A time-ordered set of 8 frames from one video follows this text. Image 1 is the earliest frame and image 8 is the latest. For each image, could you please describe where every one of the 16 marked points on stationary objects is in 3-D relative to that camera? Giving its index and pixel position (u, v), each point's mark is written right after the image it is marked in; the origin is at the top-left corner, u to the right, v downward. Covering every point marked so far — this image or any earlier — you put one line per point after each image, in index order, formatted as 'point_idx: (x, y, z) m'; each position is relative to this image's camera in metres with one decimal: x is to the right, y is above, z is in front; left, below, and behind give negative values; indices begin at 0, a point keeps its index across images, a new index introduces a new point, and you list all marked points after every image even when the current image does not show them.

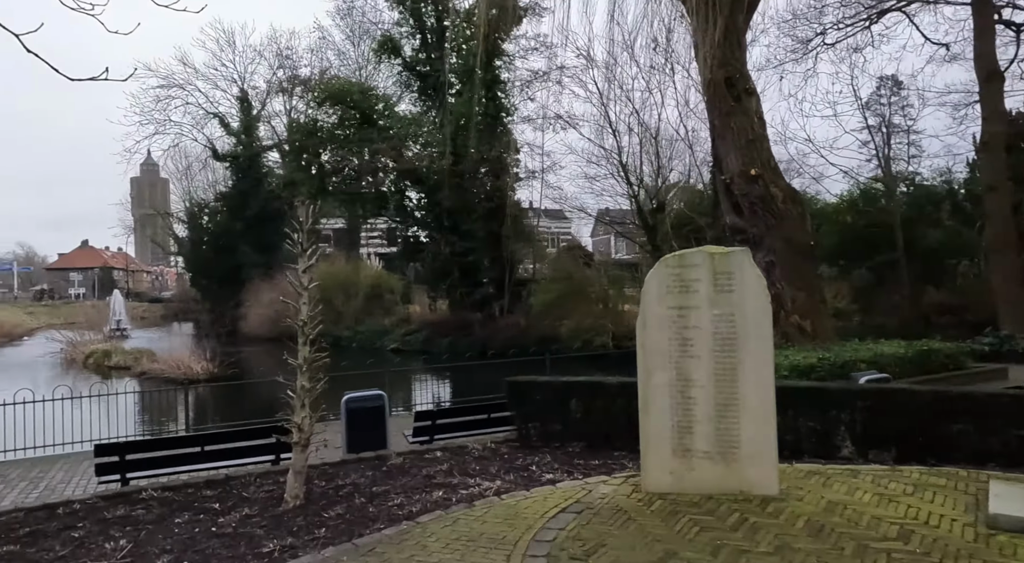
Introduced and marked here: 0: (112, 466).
0: (-3.1, -1.4, +5.9) m
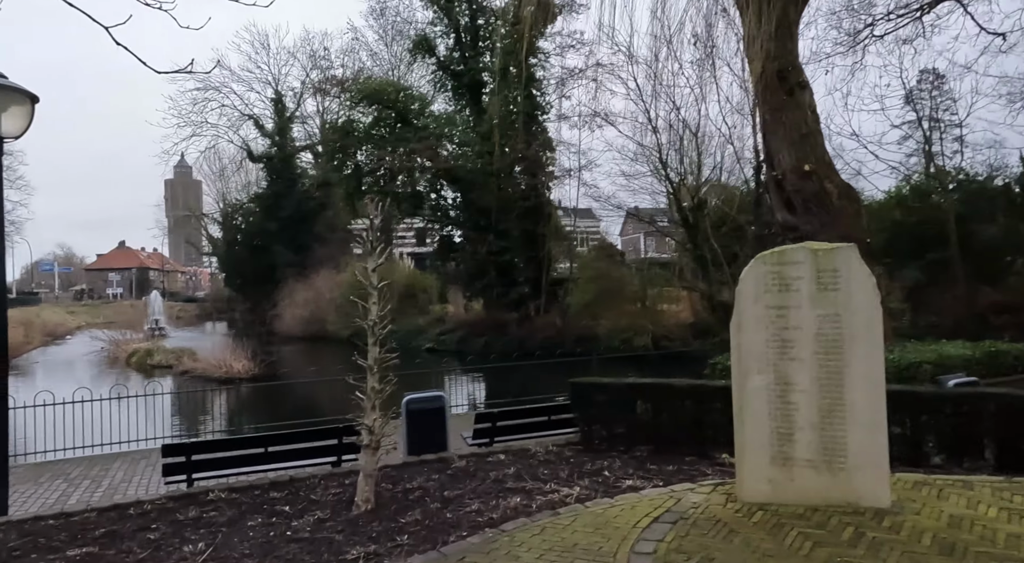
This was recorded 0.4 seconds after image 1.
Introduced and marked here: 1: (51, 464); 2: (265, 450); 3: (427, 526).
0: (-2.6, -1.4, +5.9) m
1: (-5.1, -2.0, +8.3) m
2: (-2.0, -1.4, +6.1) m
3: (-0.5, -1.4, +4.2) m
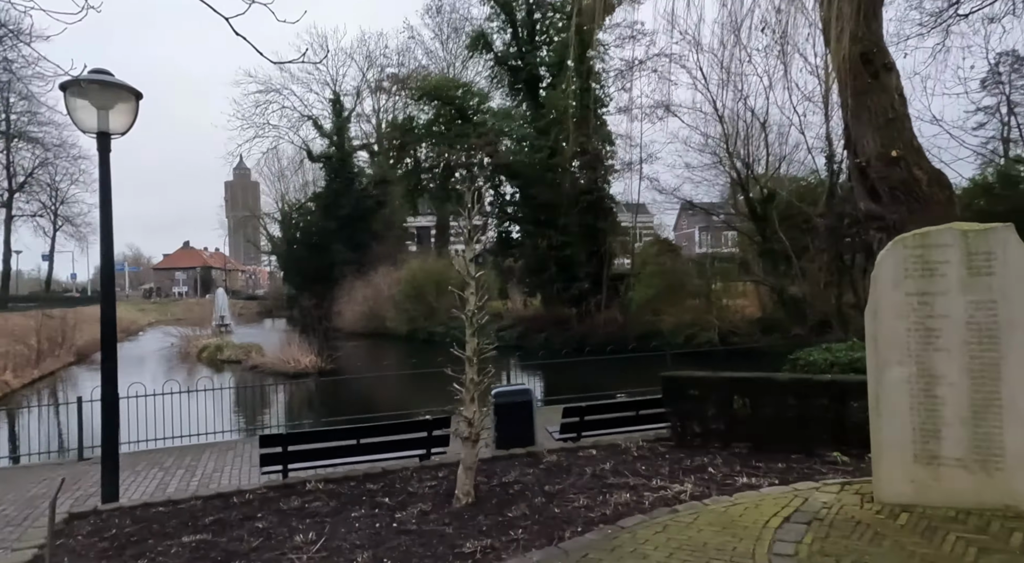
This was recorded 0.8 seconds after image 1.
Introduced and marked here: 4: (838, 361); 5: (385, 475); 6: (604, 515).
0: (-1.9, -1.4, +6.0) m
1: (-4.2, -2.0, +8.6) m
2: (-1.3, -1.3, +6.2) m
3: (+0.2, -1.3, +4.2) m
4: (+3.9, -1.0, +9.1) m
5: (-1.0, -1.5, +5.8) m
6: (+0.5, -1.3, +4.2) m
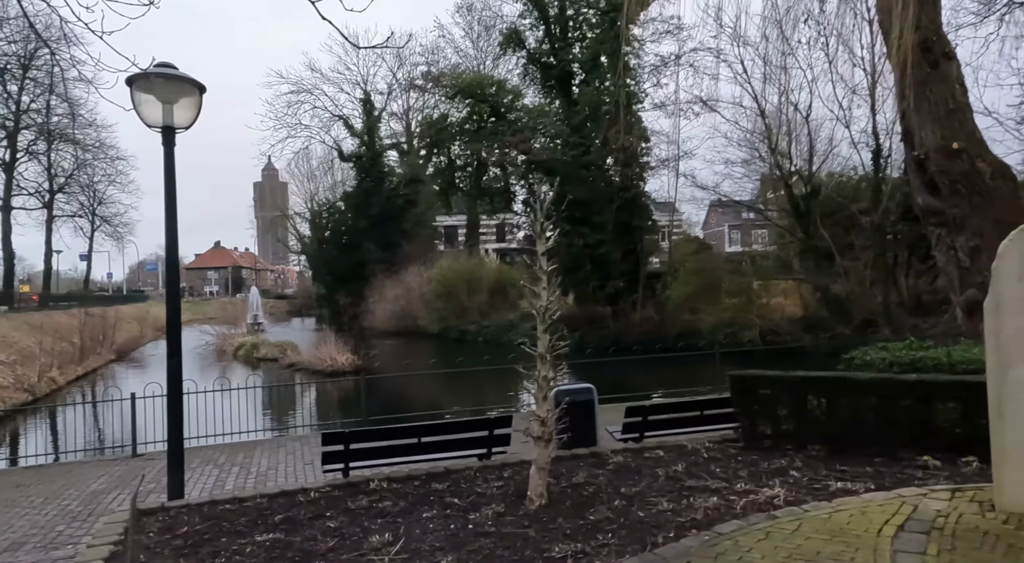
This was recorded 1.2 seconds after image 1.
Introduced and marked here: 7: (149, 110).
0: (-1.4, -1.4, +5.9) m
1: (-3.6, -1.9, +8.6) m
2: (-0.8, -1.3, +6.1) m
3: (+0.6, -1.3, +4.0) m
4: (+4.5, -0.9, +8.8) m
5: (-0.5, -1.5, +5.7) m
6: (+1.0, -1.3, +4.1) m
7: (-2.7, +1.3, +5.6) m
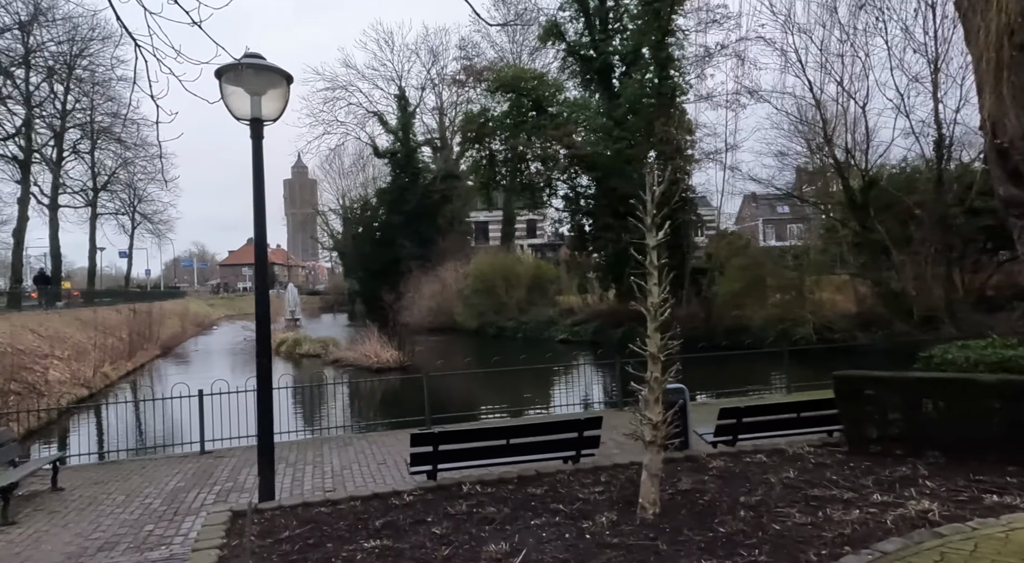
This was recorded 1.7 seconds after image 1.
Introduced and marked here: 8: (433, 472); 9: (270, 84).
0: (-0.7, -1.3, +5.8) m
1: (-2.8, -1.9, +8.5) m
2: (-0.1, -1.2, +5.9) m
3: (+1.2, -1.3, +3.8) m
4: (+5.3, -0.9, +8.4) m
5: (+0.2, -1.4, +5.5) m
6: (+1.6, -1.3, +3.8) m
7: (-2.0, +1.3, +5.4) m
8: (-0.6, -1.5, +5.9) m
9: (-1.8, +1.4, +5.5) m
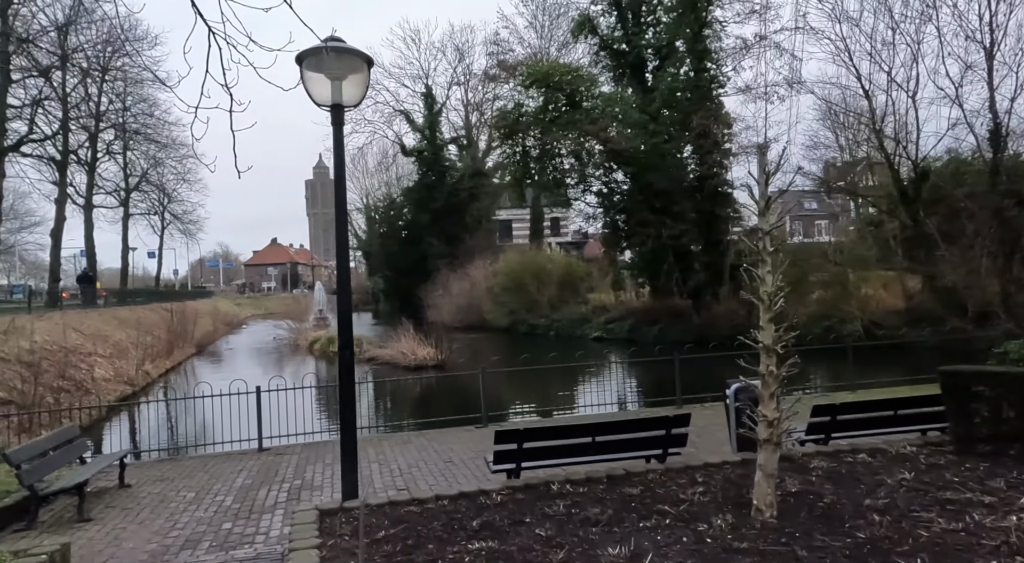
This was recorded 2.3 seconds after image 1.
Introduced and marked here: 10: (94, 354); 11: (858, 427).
0: (0.0, -1.3, +5.6) m
1: (-2.1, -1.8, +8.3) m
2: (+0.6, -1.2, +5.7) m
3: (+1.8, -1.2, +3.5) m
4: (+6.0, -0.8, +8.0) m
5: (+0.9, -1.4, +5.3) m
6: (+2.2, -1.2, +3.5) m
7: (-1.3, +1.3, +5.3) m
8: (0.0, -1.4, +5.7) m
9: (-1.1, +1.5, +5.3) m
10: (-10.3, -1.8, +18.7) m
11: (+2.8, -1.2, +6.3) m
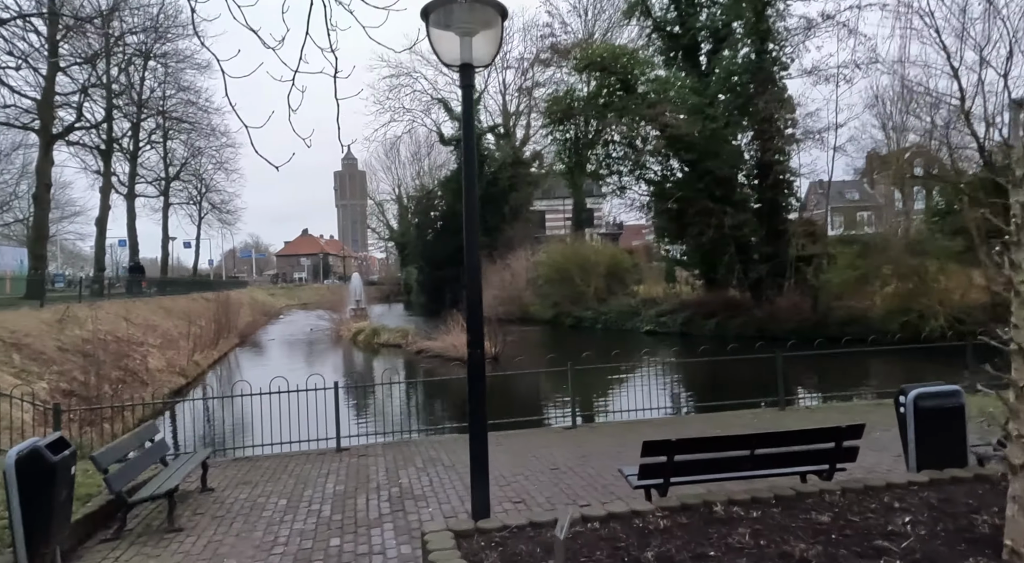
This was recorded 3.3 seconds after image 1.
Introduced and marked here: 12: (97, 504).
0: (+0.9, -1.2, +4.8) m
1: (-1.0, -1.7, +7.7) m
2: (+1.6, -1.1, +4.9) m
3: (+2.7, -1.2, +2.7) m
4: (+7.1, -0.7, +7.1) m
5: (+1.8, -1.3, +4.5) m
6: (+3.1, -1.2, +2.7) m
7: (-0.4, +1.4, +4.5) m
8: (+1.0, -1.4, +4.9) m
9: (-0.2, +1.6, +4.6) m
10: (-8.9, -1.5, +18.3) m
11: (+3.8, -1.1, +5.5) m
12: (-3.3, -1.8, +6.0) m
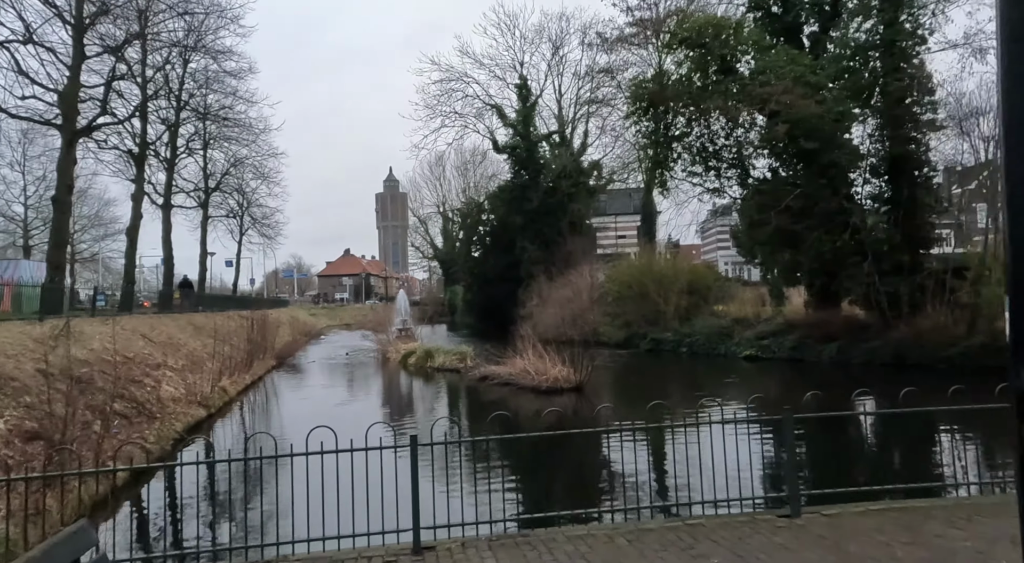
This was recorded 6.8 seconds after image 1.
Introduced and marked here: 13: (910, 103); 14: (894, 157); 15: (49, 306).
0: (+2.1, -1.0, +1.2) m
1: (+0.3, -1.6, +4.1) m
2: (+2.7, -0.9, +1.2) m
3: (+3.8, -0.9, -1.0) m
4: (+8.4, -0.6, +3.1) m
5: (+3.0, -1.1, +0.8) m
6: (+4.1, -0.9, -1.1) m
7: (+0.8, +1.6, +1.0) m
8: (+2.2, -1.2, +1.3) m
9: (+1.0, +1.8, +1.1) m
10: (-7.0, -1.7, +15.1) m
11: (+5.0, -1.0, +1.6) m
12: (-2.1, -1.6, +2.5) m
13: (+10.0, +4.4, +18.7) m
14: (+9.7, +3.1, +19.0) m
15: (-11.4, -0.6, +18.5) m
